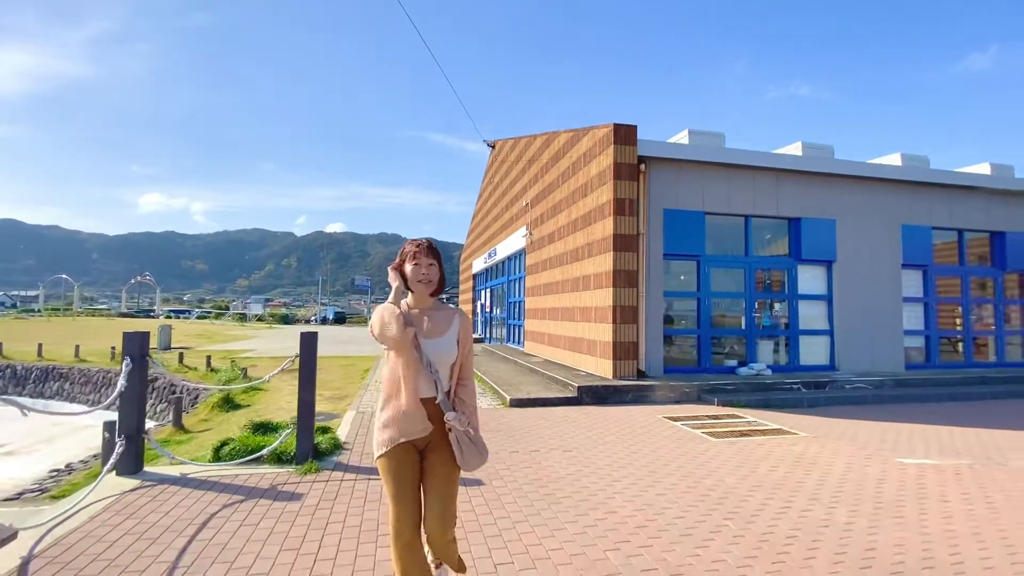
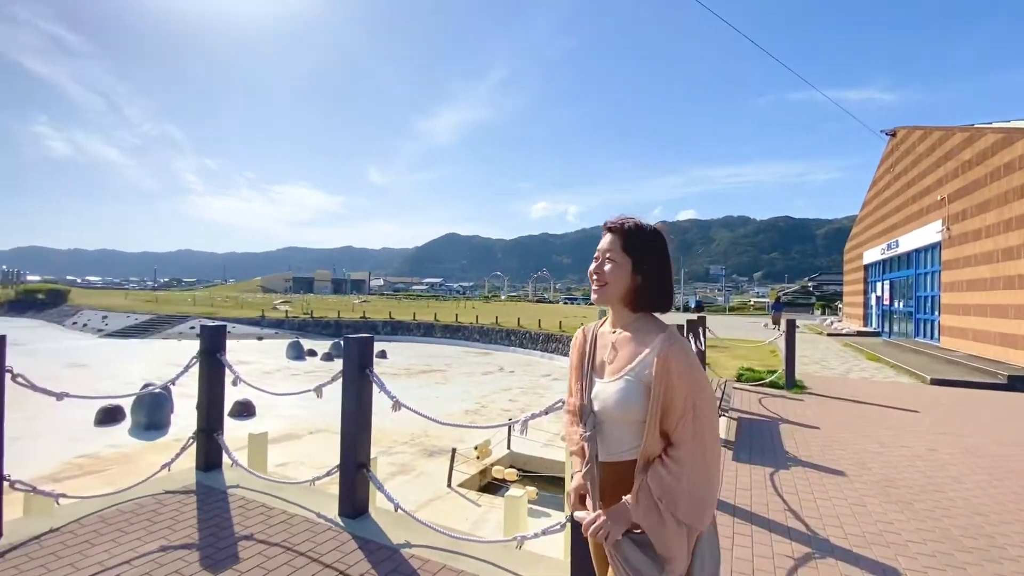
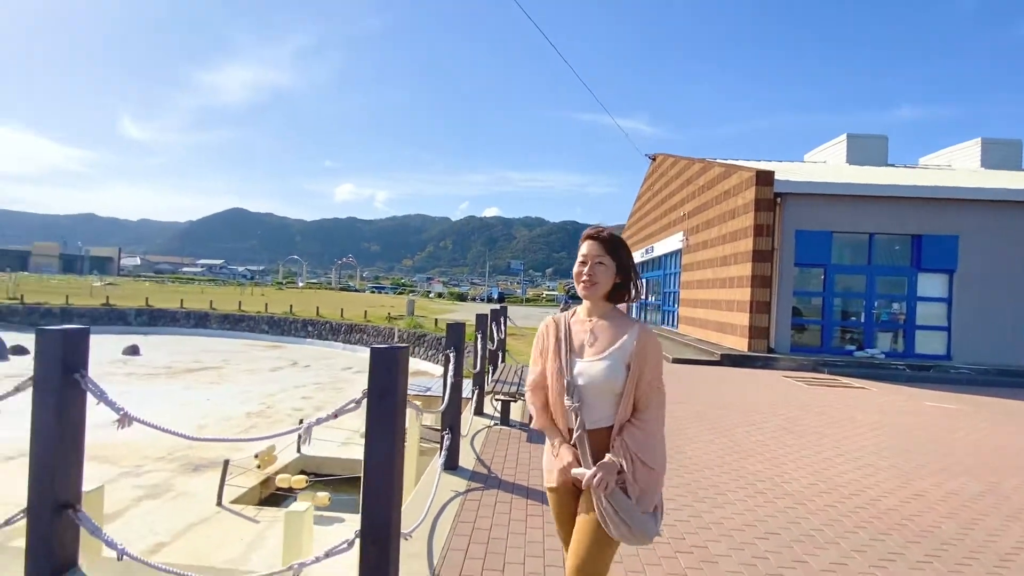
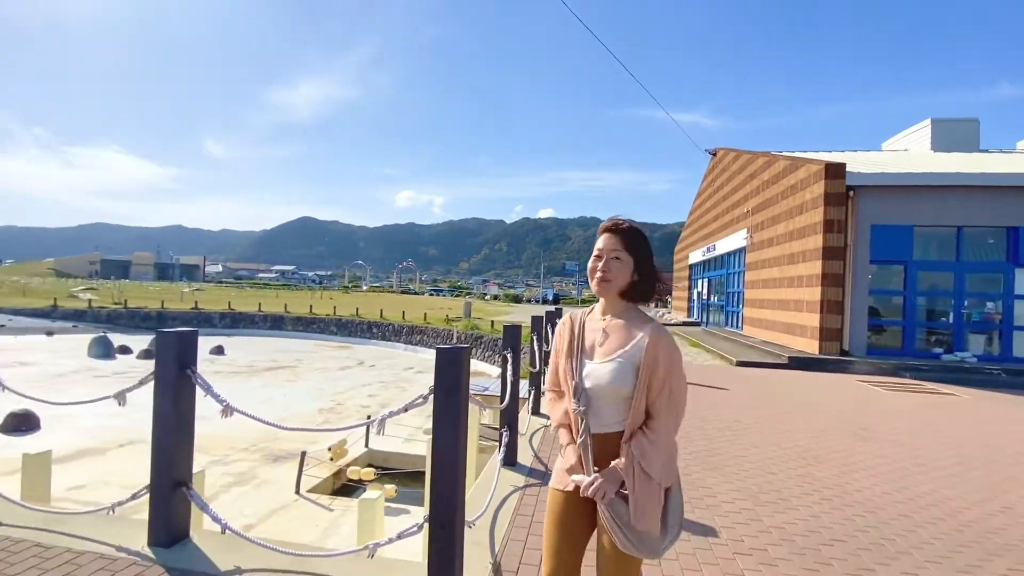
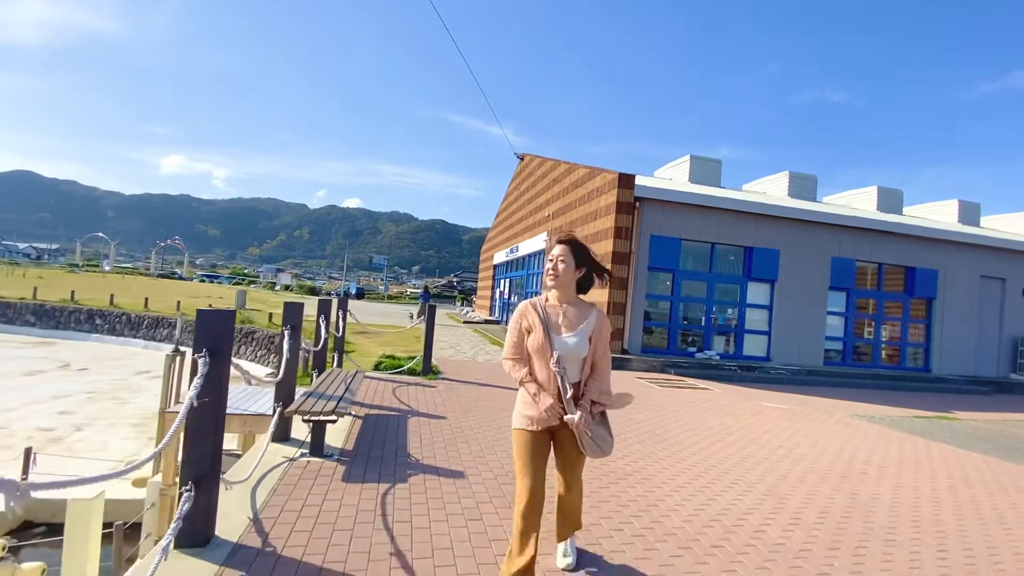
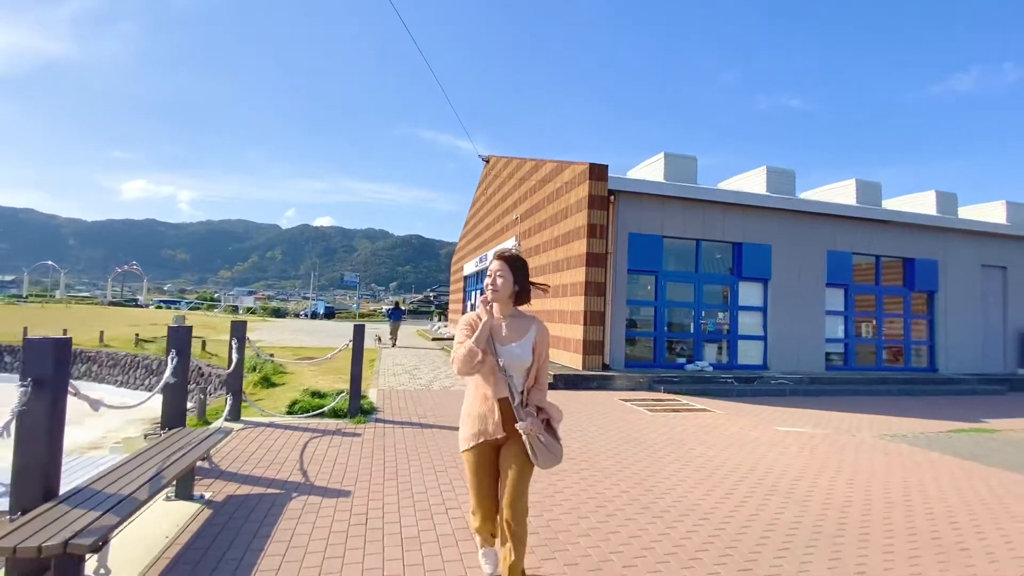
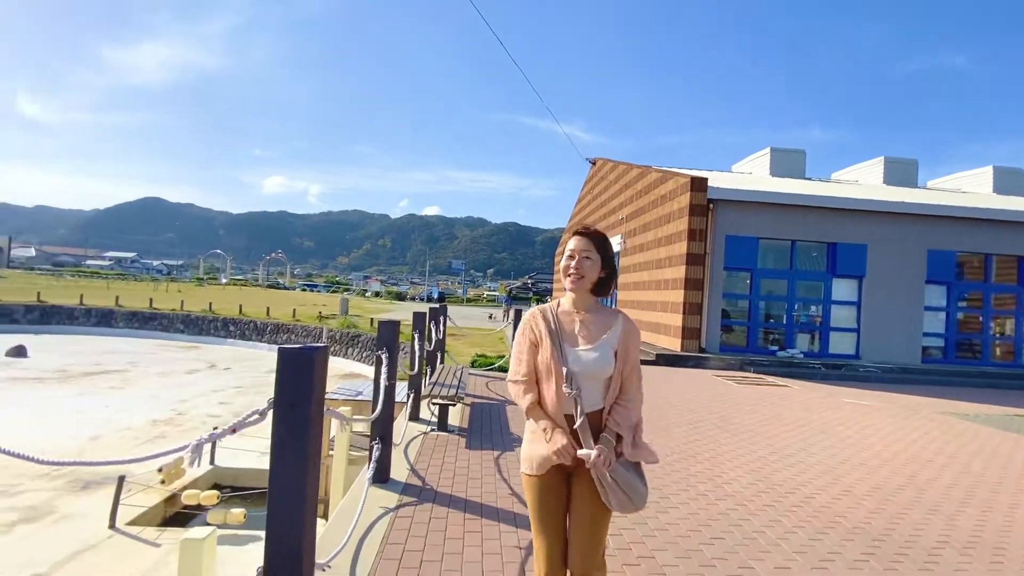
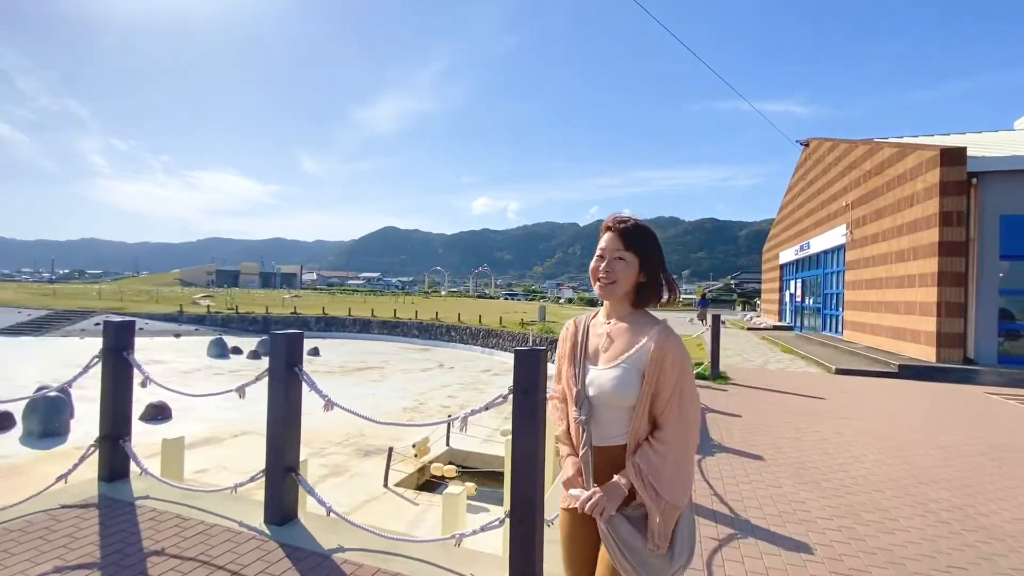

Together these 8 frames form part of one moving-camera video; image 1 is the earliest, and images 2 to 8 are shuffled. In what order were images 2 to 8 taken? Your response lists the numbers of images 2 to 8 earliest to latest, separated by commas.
6, 5, 7, 3, 4, 8, 2
